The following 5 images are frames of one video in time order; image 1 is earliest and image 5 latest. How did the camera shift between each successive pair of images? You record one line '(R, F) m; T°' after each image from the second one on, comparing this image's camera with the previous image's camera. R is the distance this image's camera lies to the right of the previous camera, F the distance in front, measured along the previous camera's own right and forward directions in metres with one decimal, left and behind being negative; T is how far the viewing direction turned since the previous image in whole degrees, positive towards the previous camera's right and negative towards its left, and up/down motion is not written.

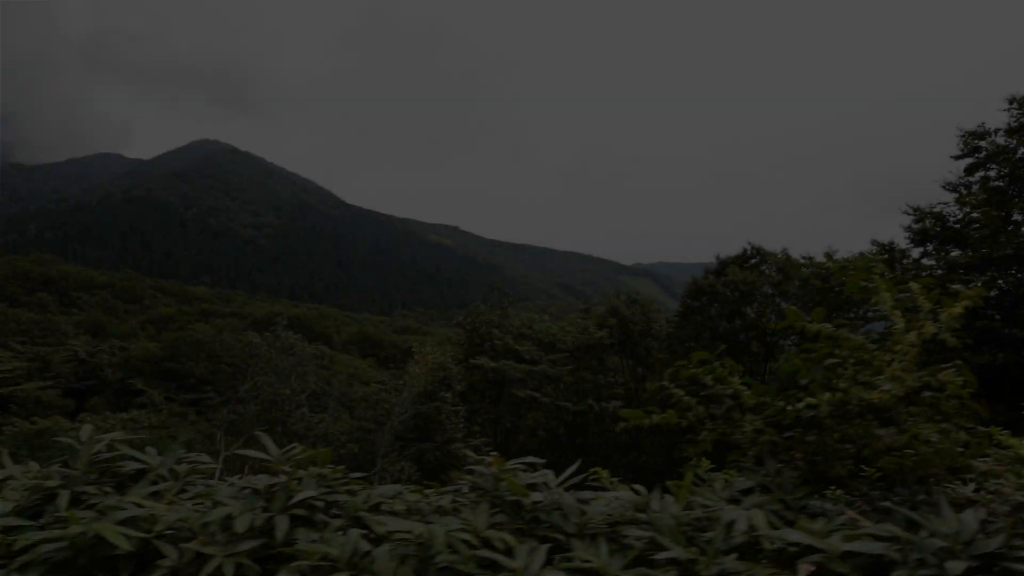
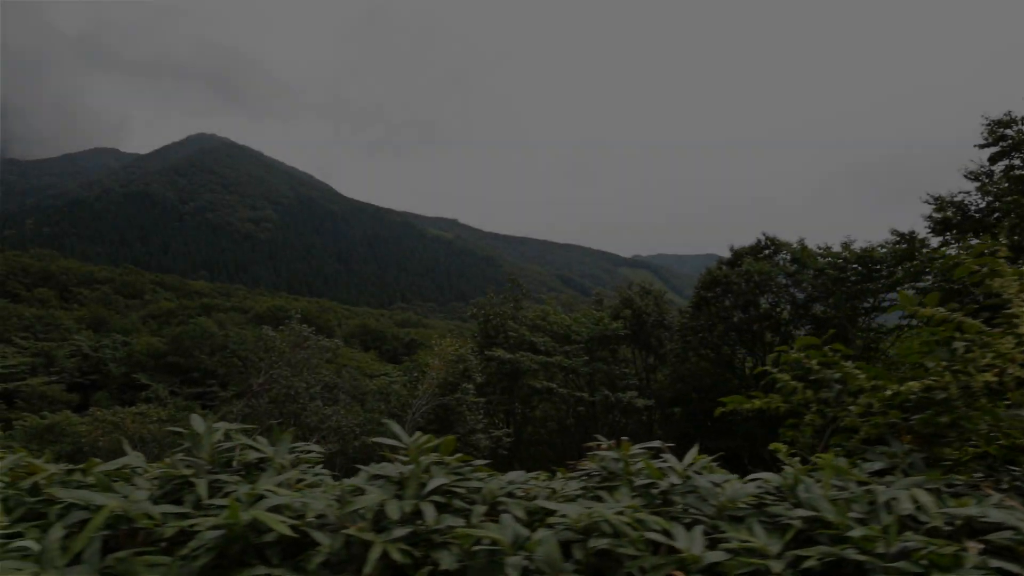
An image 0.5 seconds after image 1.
(-0.4, 0.0) m; 0°
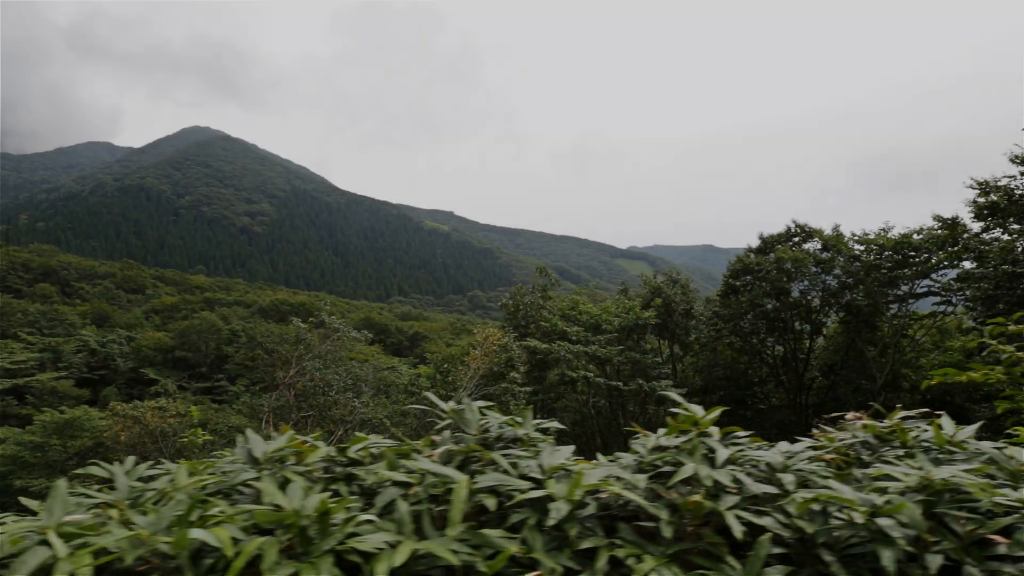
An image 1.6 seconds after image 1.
(-0.9, 0.0) m; 0°
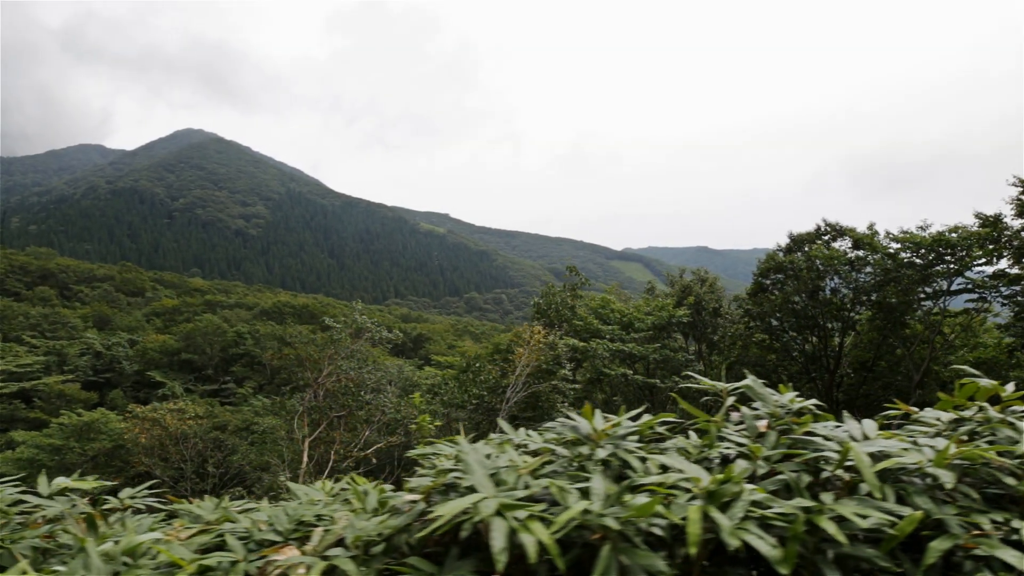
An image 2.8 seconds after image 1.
(-1.0, 0.0) m; +1°
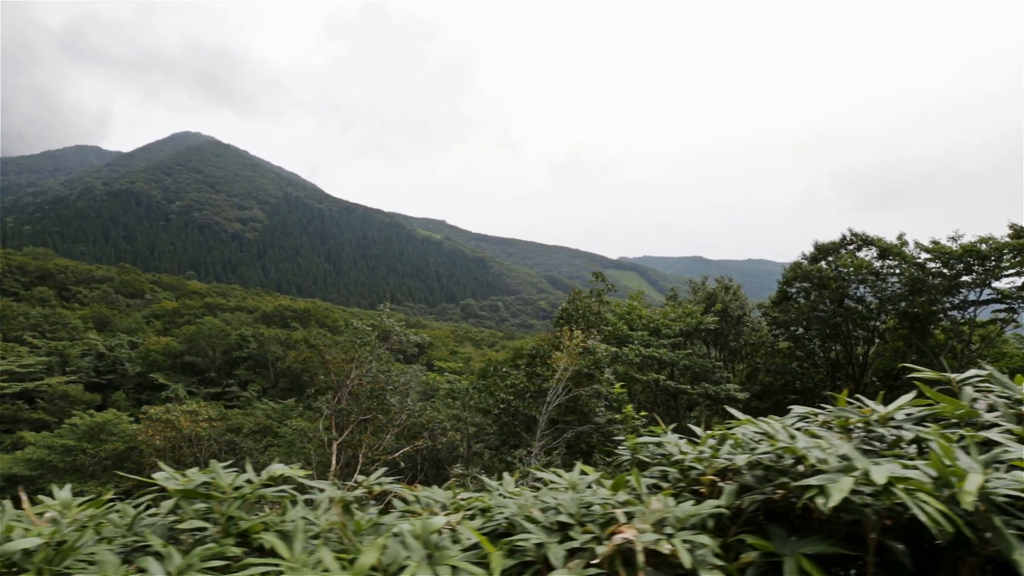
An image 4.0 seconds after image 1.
(-0.9, 0.0) m; +1°
